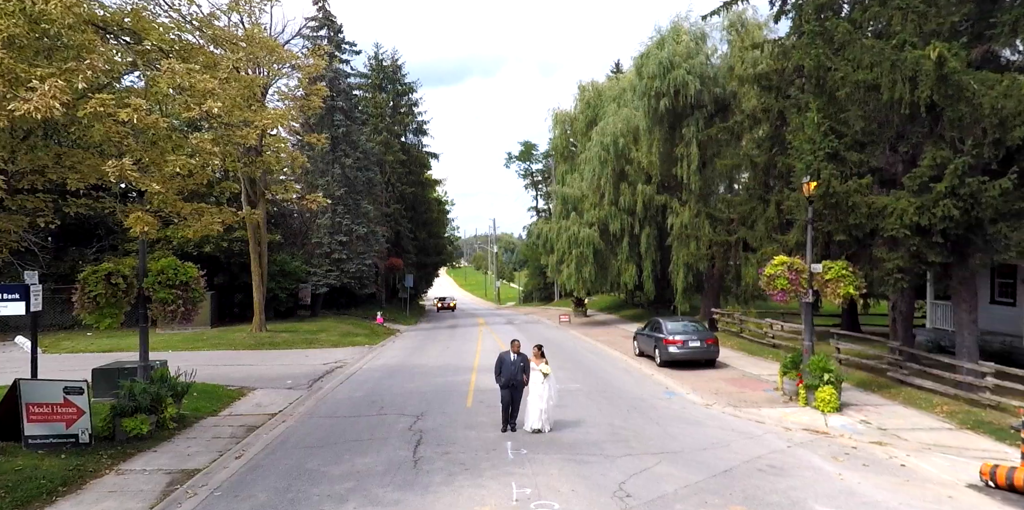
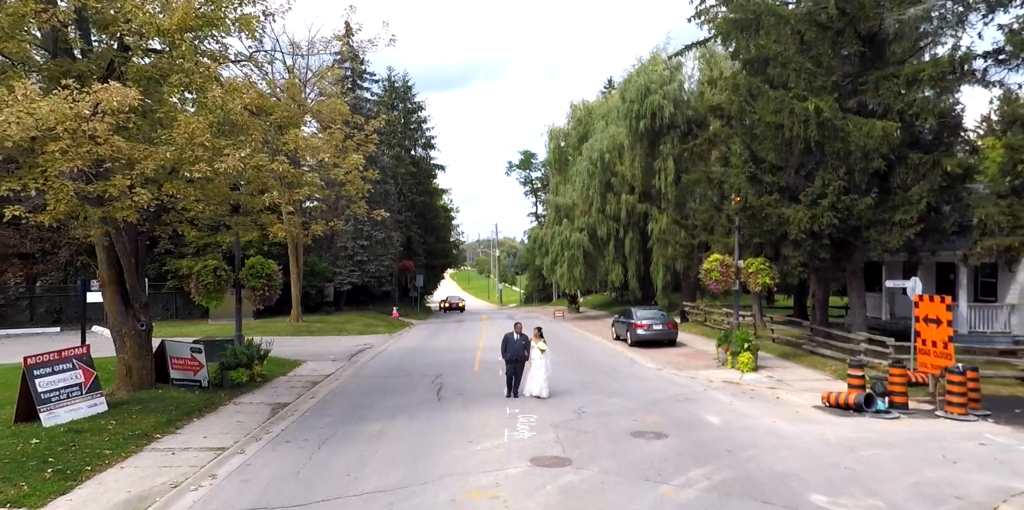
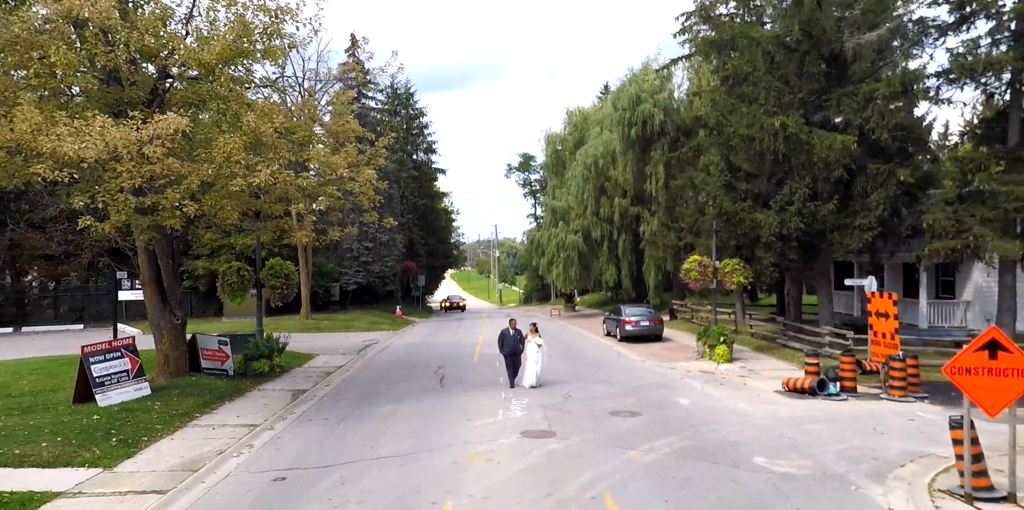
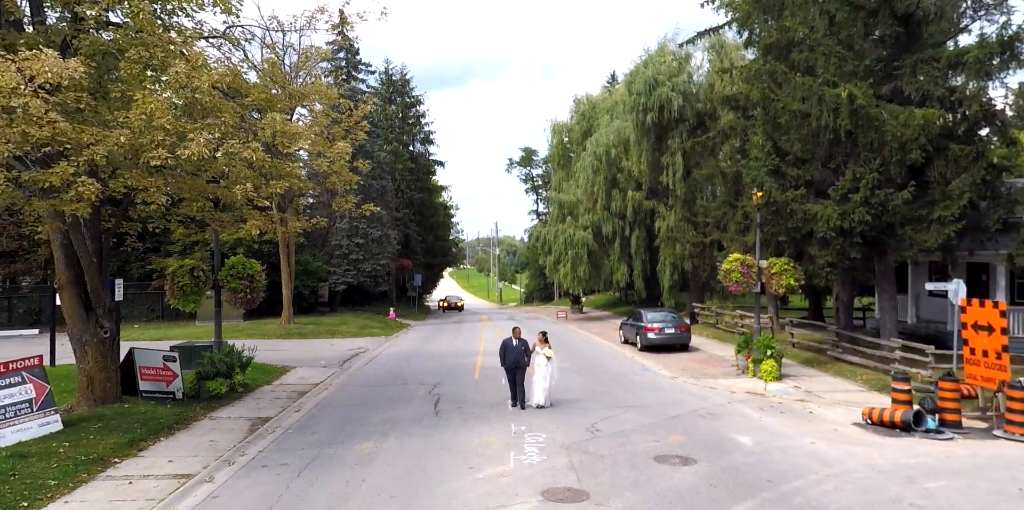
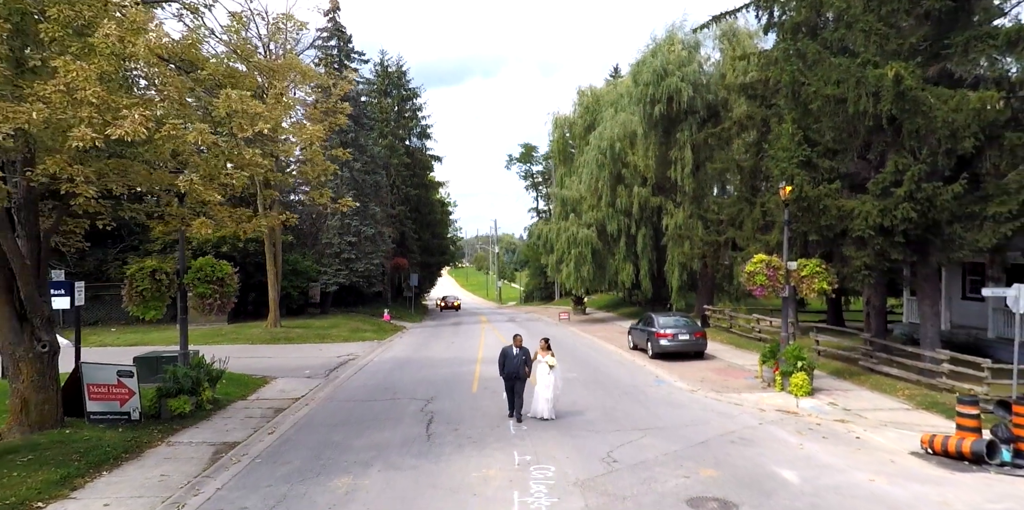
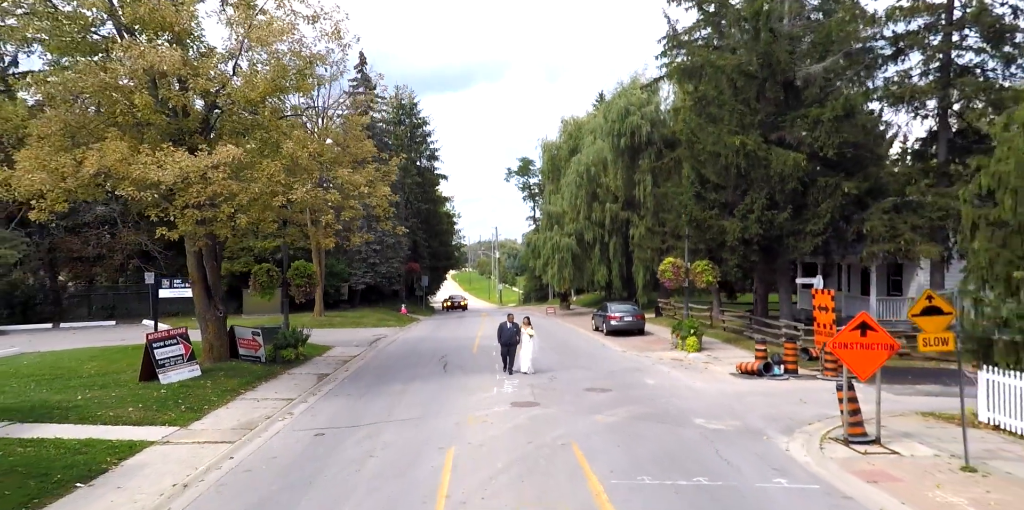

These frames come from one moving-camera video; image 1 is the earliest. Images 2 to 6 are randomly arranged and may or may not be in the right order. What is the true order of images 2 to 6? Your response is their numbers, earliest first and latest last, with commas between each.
5, 4, 2, 3, 6
